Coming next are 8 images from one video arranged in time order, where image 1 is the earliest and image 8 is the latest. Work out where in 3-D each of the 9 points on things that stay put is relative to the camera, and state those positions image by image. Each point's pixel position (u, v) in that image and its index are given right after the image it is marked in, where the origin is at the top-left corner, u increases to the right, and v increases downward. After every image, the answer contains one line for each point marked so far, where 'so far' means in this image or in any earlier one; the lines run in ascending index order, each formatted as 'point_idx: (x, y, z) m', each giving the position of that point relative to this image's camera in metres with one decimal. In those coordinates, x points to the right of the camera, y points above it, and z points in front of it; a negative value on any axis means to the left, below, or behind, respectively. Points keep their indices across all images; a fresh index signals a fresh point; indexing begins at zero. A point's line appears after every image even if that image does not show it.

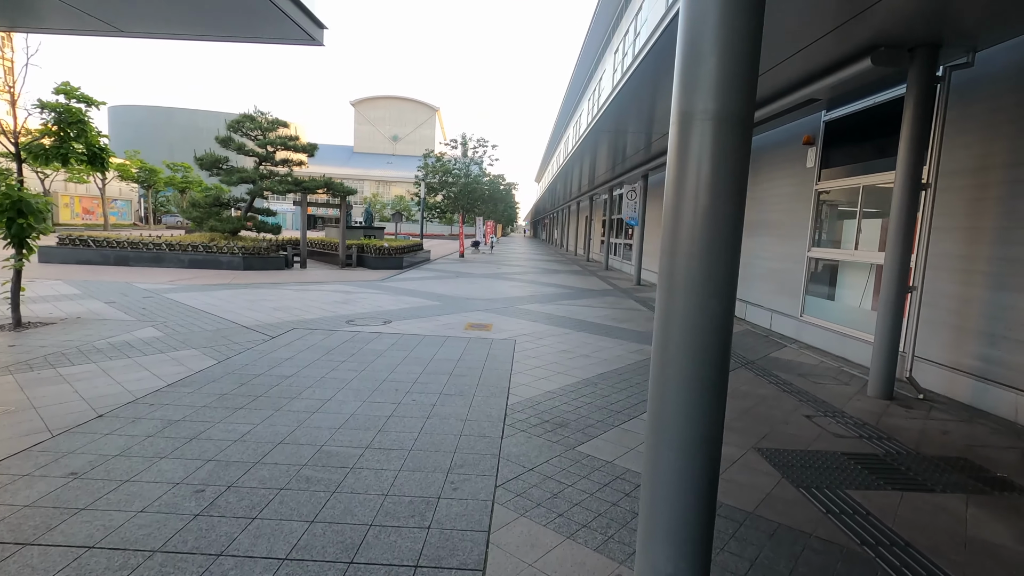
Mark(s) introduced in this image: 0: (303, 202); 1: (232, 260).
0: (-6.3, +2.6, +16.0) m
1: (-7.6, +0.8, +14.5) m
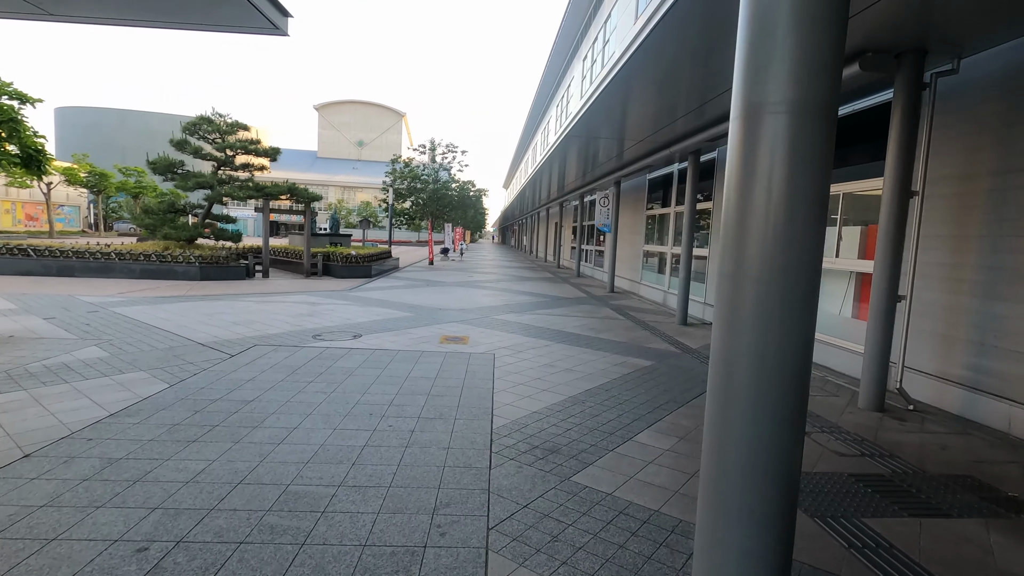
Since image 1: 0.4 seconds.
0: (-7.1, +2.3, +15.3) m
1: (-8.3, +0.5, +13.7) m
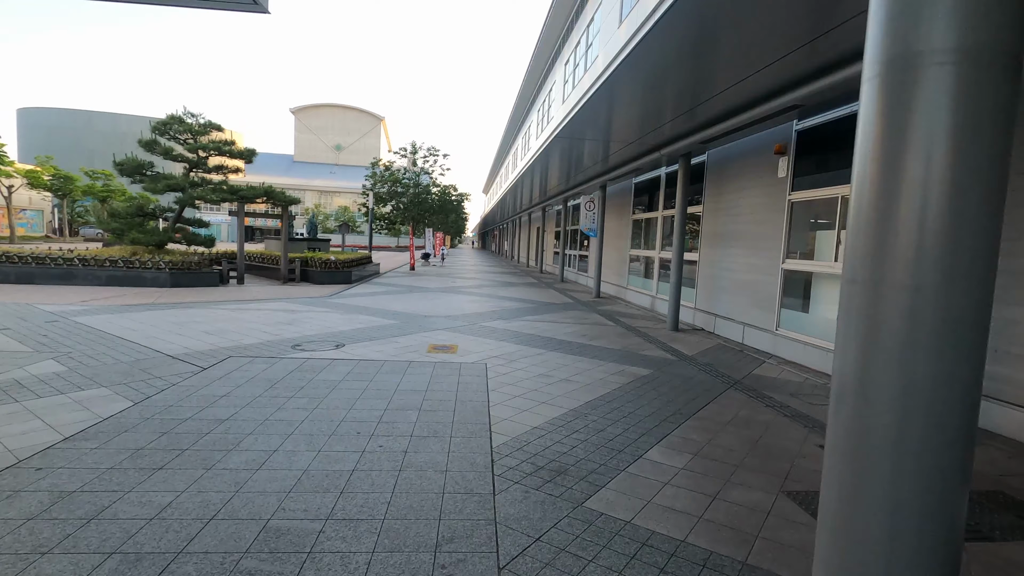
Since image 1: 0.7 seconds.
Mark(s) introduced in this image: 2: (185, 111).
0: (-7.5, +2.1, +14.7) m
1: (-8.7, +0.3, +13.0) m
2: (-9.0, +4.9, +14.7) m
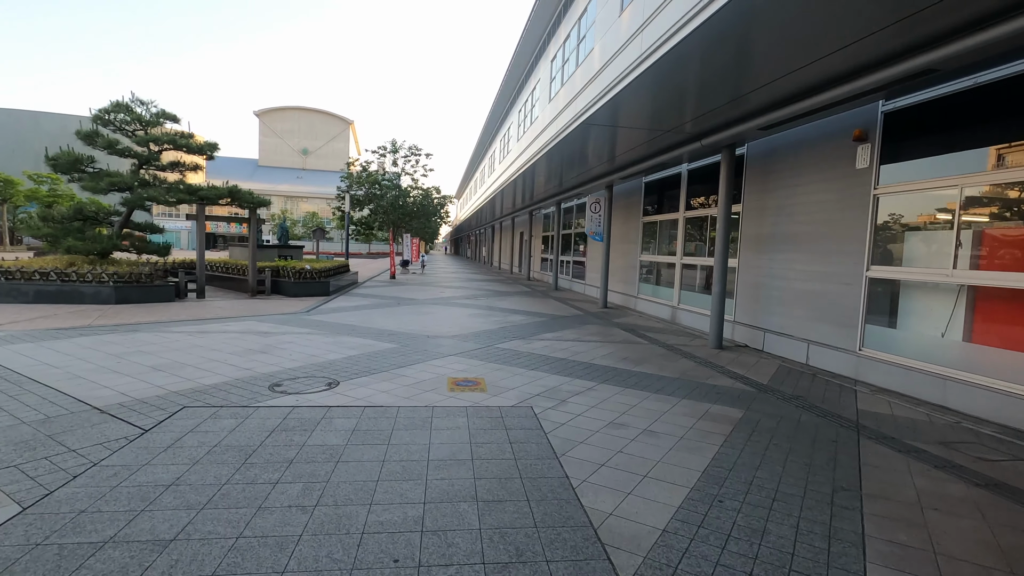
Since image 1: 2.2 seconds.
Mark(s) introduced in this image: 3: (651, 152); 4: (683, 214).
0: (-7.5, +1.7, +12.7) m
1: (-8.5, -0.1, +11.0) m
2: (-9.0, +4.5, +12.6) m
3: (+3.4, +3.1, +12.6) m
4: (+4.1, +1.7, +12.4) m
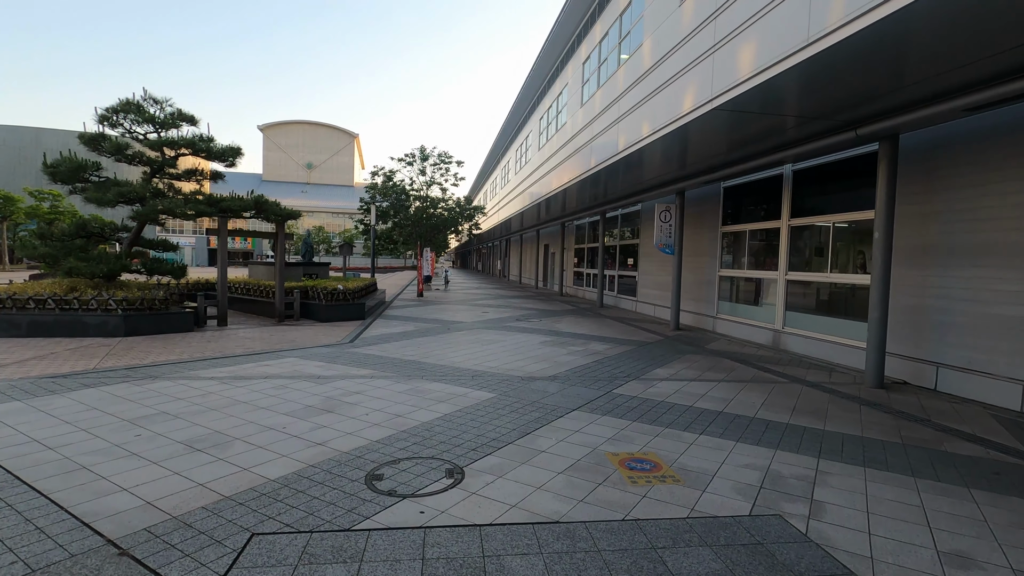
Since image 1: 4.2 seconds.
0: (-6.0, +1.2, +11.0) m
1: (-7.0, -0.6, +9.2) m
2: (-7.6, +4.0, +11.0) m
3: (+4.8, +2.7, +10.9) m
4: (+5.5, +1.3, +10.7) m
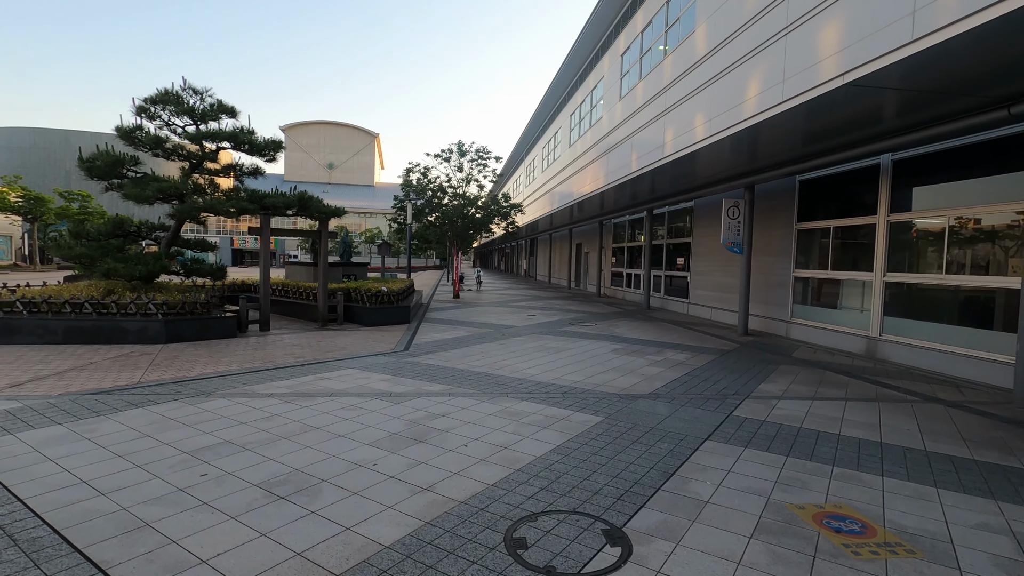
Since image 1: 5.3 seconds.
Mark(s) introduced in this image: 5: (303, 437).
0: (-4.8, +1.1, +10.3) m
1: (-5.9, -0.6, +8.6) m
2: (-6.4, +3.9, +10.3) m
3: (+6.0, +2.7, +9.9) m
4: (+6.7, +1.3, +9.6) m
5: (-1.7, -1.2, +4.4) m
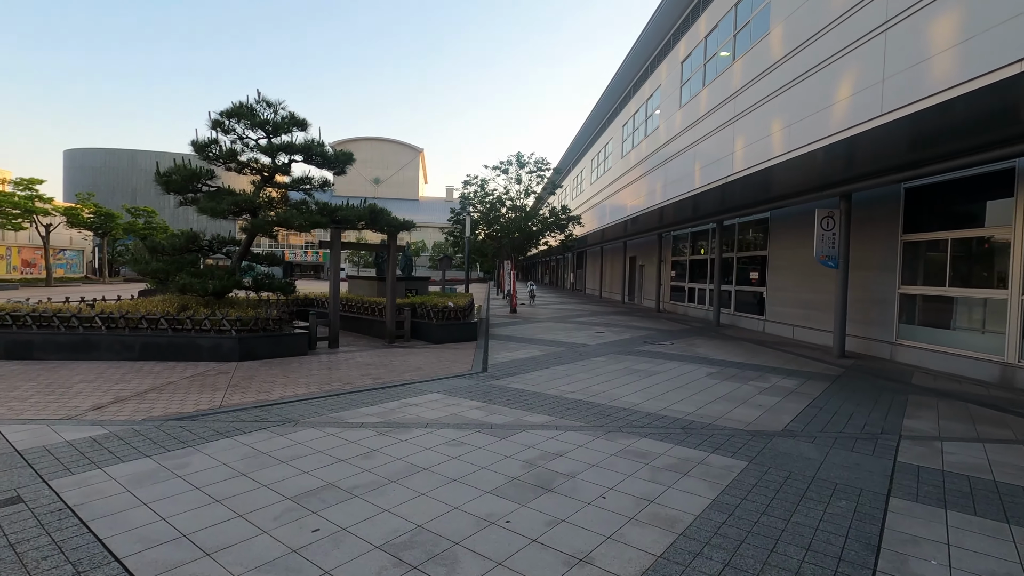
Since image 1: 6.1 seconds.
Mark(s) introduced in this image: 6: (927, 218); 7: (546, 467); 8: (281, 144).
0: (-3.3, +0.8, +10.0) m
1: (-4.6, -0.9, +8.3) m
2: (-4.9, +3.6, +10.2) m
3: (+7.4, +2.4, +8.8) m
4: (+8.1, +1.0, +8.5) m
5: (-0.7, -1.4, +3.8) m
6: (+8.0, +1.4, +10.4) m
7: (+0.3, -1.4, +4.2) m
8: (-4.4, +2.7, +10.1) m
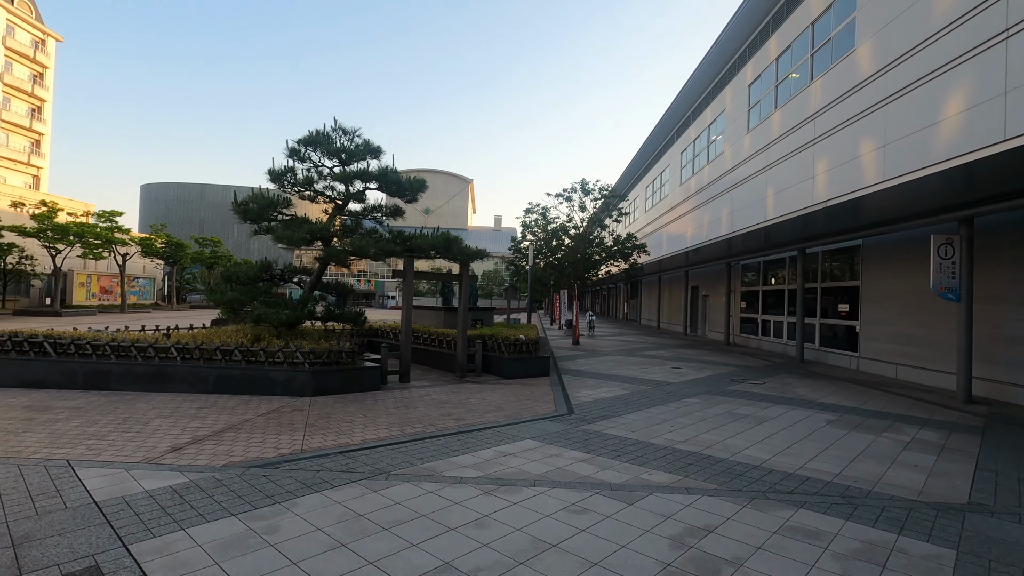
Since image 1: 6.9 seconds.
0: (-1.9, +0.3, +9.6) m
1: (-3.3, -1.3, +7.9) m
2: (-3.4, +3.1, +10.1) m
3: (+8.7, +1.8, +7.7) m
4: (+9.4, +0.4, +7.2) m
5: (+0.2, -1.6, +3.1) m
6: (+9.4, +0.8, +9.1) m
7: (+1.2, -1.6, +3.4) m
8: (-2.9, +2.2, +9.9) m
